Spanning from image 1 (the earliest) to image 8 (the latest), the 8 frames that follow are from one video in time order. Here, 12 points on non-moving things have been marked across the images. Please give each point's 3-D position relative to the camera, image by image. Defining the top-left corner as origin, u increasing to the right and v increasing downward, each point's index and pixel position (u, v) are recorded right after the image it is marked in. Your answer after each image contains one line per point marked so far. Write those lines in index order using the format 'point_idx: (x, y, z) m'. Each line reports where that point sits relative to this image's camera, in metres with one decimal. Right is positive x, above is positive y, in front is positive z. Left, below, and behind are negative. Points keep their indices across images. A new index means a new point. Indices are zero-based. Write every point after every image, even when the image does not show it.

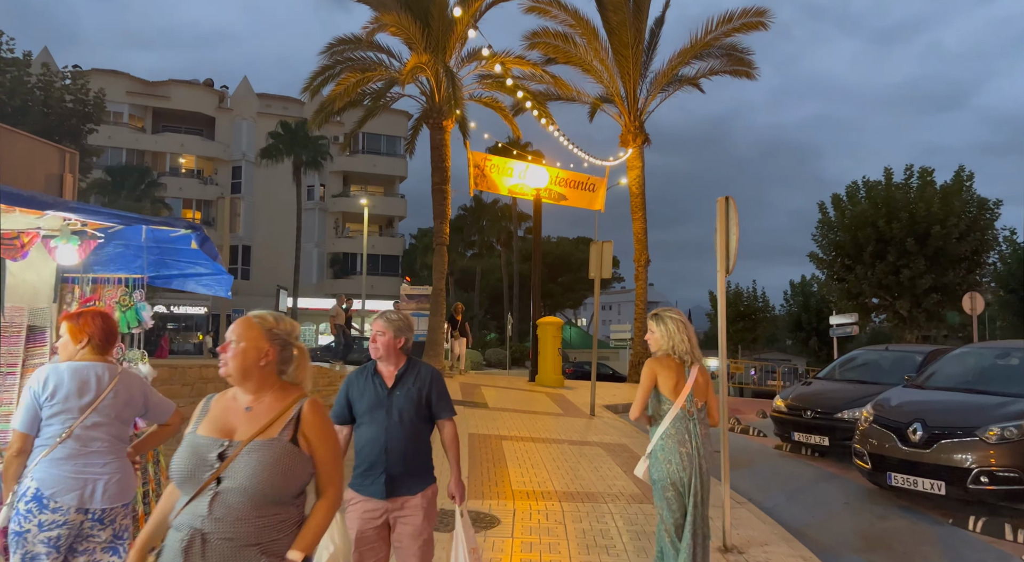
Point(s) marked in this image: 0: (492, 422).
0: (-0.3, -2.2, +10.2) m
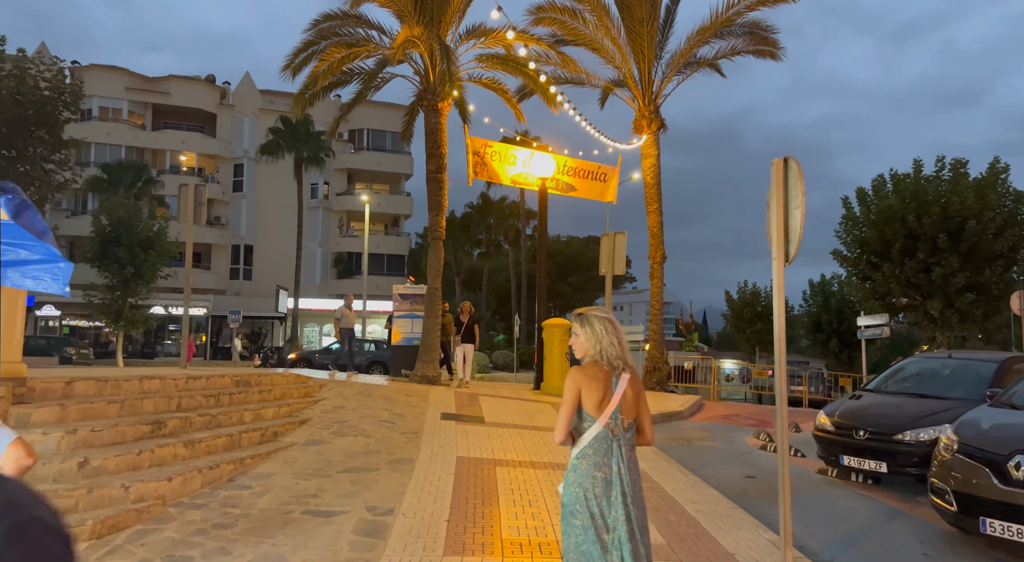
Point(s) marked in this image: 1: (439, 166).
0: (-0.3, -2.2, +8.8) m
1: (-1.6, +2.5, +14.1) m
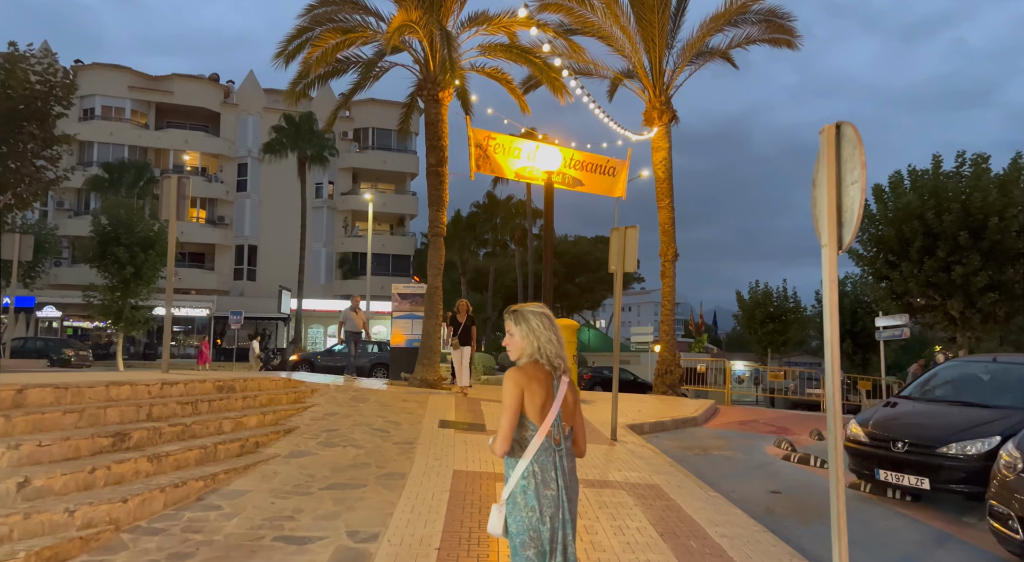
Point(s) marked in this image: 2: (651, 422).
0: (-0.3, -2.1, +8.1) m
1: (-1.5, +2.5, +13.4) m
2: (+2.5, -2.6, +11.9) m
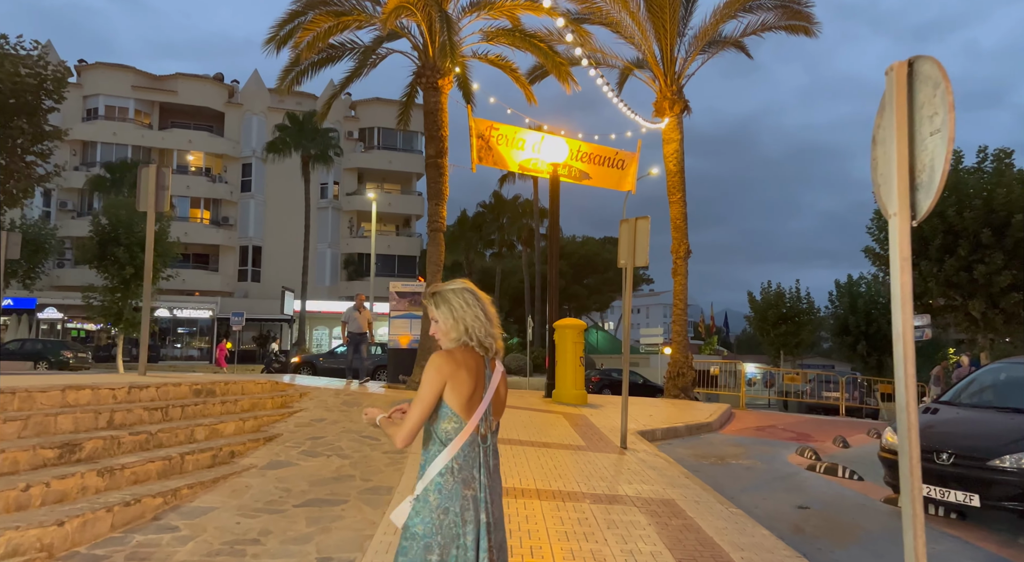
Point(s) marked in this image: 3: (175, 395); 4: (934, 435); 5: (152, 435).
0: (-0.3, -2.1, +7.4) m
1: (-1.4, +2.5, +12.7) m
2: (+2.6, -2.5, +11.2) m
3: (-3.9, -1.3, +7.6) m
4: (+4.4, -1.6, +6.8) m
5: (-3.5, -1.5, +6.3) m
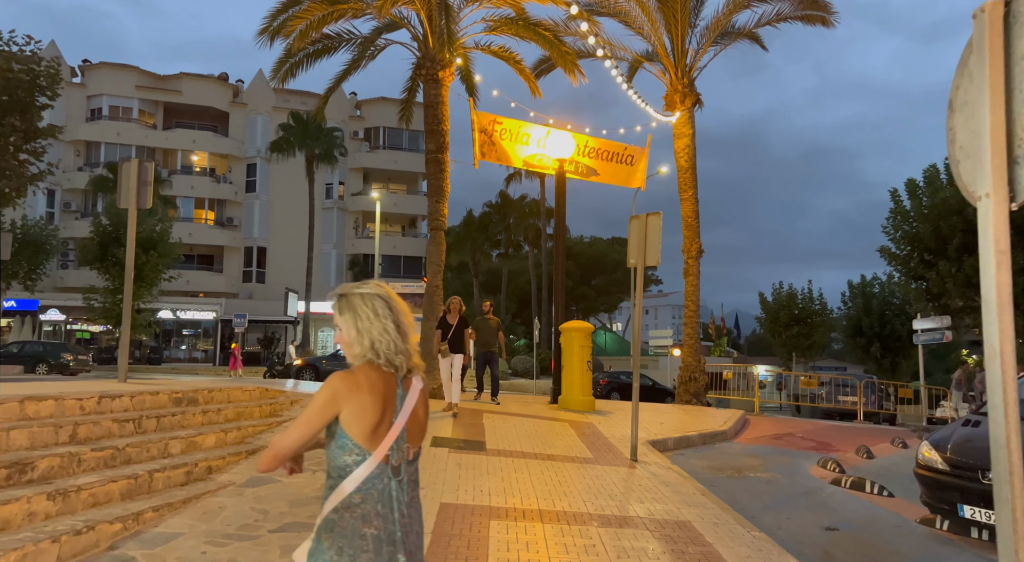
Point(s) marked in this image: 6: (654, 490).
0: (-0.3, -2.1, +6.8) m
1: (-1.3, +2.5, +12.2) m
2: (+2.6, -2.5, +10.6) m
3: (-3.9, -1.3, +7.1) m
4: (+4.4, -1.6, +6.2) m
5: (-3.5, -1.5, +5.8) m
6: (+1.5, -2.3, +7.1) m
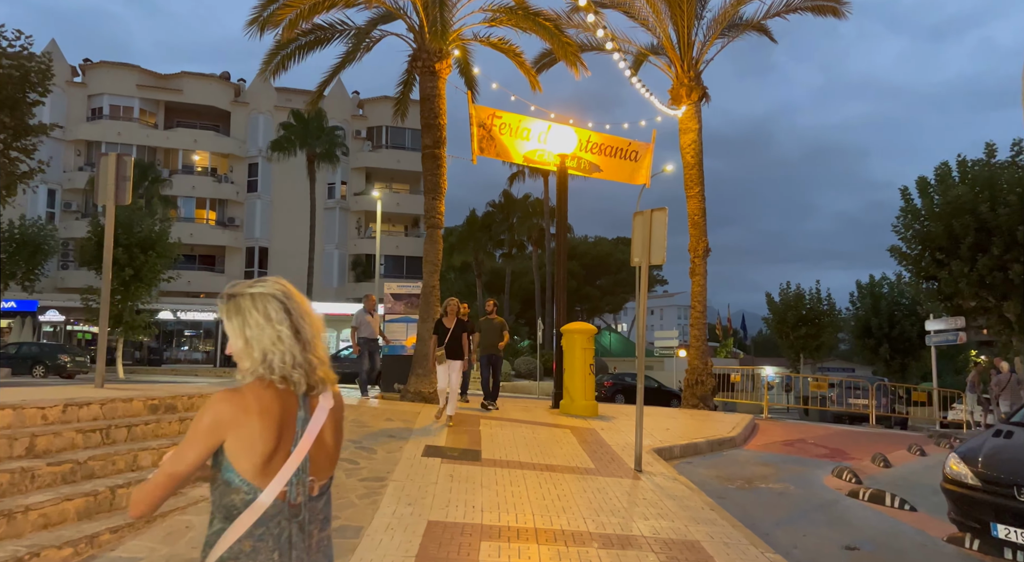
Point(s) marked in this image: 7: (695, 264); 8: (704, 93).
0: (-0.3, -2.1, +6.4) m
1: (-1.4, +2.5, +11.7) m
2: (+2.6, -2.5, +10.1) m
3: (-3.9, -1.3, +6.7) m
4: (+4.3, -1.6, +5.7) m
5: (-3.5, -1.5, +5.3) m
6: (+1.5, -2.3, +6.6) m
7: (+4.0, +0.4, +14.4) m
8: (+4.3, +4.2, +14.8) m
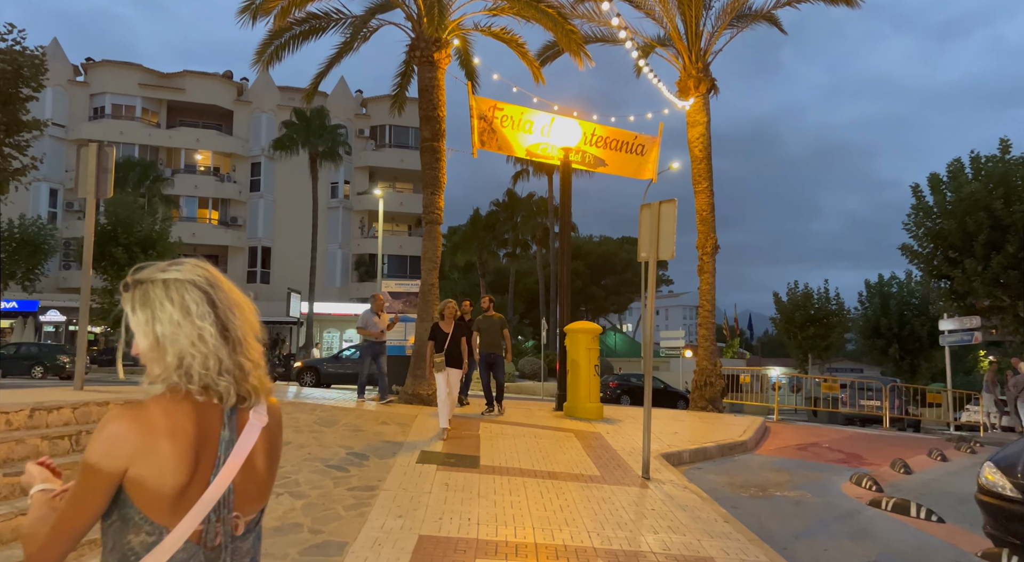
0: (-0.3, -2.0, +5.9) m
1: (-1.3, +2.5, +11.3) m
2: (+2.6, -2.5, +9.6) m
3: (-3.9, -1.3, +6.3) m
4: (+4.3, -1.5, +5.3) m
5: (-3.5, -1.4, +4.9) m
6: (+1.5, -2.2, +6.2) m
7: (+4.1, +0.4, +14.0) m
8: (+4.4, +4.3, +14.4) m
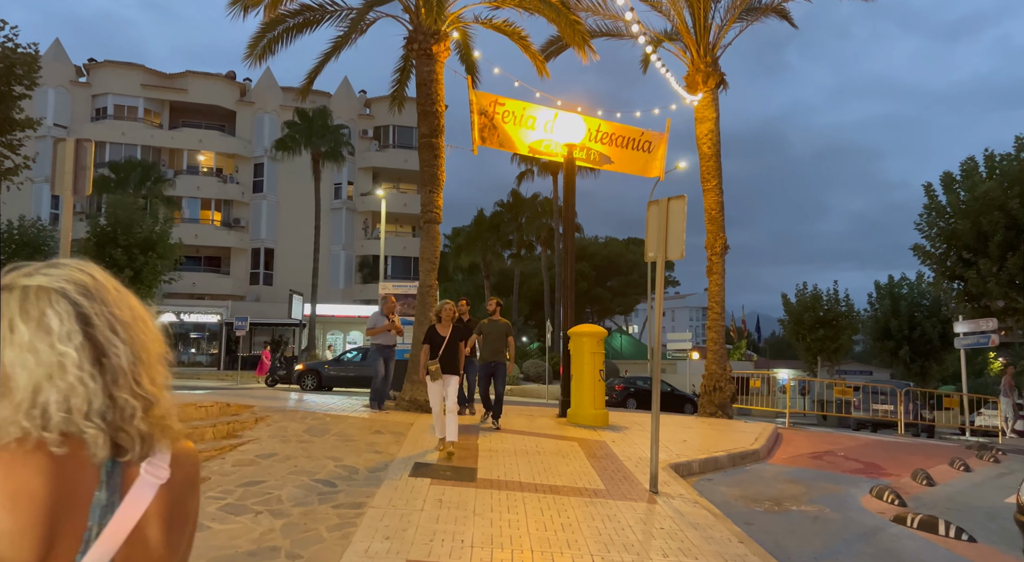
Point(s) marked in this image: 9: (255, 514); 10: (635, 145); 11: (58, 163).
0: (-0.3, -2.0, +5.5) m
1: (-1.3, +2.5, +10.9) m
2: (+2.7, -2.5, +9.2) m
3: (-4.0, -1.3, +5.8) m
4: (+4.3, -1.5, +4.8) m
5: (-3.6, -1.5, +4.5) m
6: (+1.5, -2.2, +5.7) m
7: (+4.1, +0.4, +13.5) m
8: (+4.4, +4.3, +13.9) m
9: (-2.1, -1.9, +5.4) m
10: (+2.4, +2.7, +12.9) m
11: (-5.2, +1.3, +7.6) m
